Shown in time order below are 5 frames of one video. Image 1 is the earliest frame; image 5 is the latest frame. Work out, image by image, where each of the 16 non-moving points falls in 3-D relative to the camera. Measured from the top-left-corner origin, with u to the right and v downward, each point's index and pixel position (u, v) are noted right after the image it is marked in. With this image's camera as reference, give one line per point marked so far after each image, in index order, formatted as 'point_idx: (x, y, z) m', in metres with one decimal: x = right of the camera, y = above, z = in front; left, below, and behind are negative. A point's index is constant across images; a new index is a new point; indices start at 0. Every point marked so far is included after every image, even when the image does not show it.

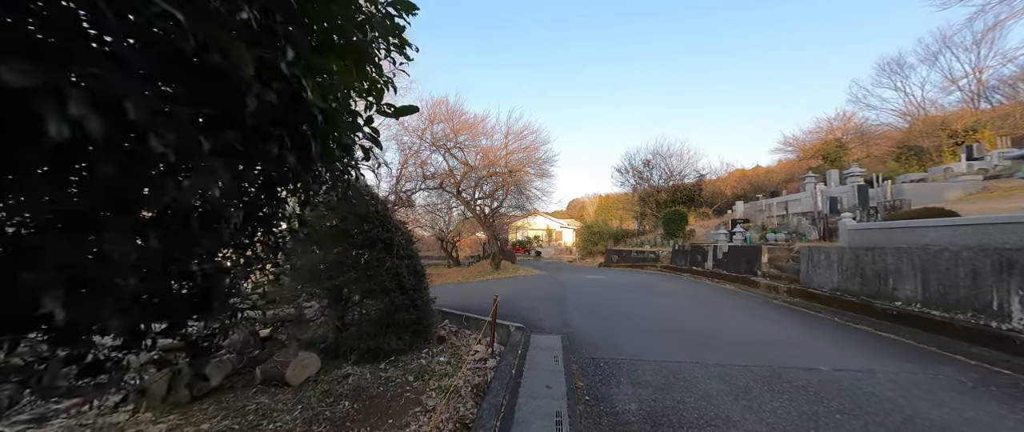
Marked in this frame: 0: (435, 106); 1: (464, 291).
0: (-3.4, +4.9, +15.7) m
1: (-1.5, -2.2, +10.2) m
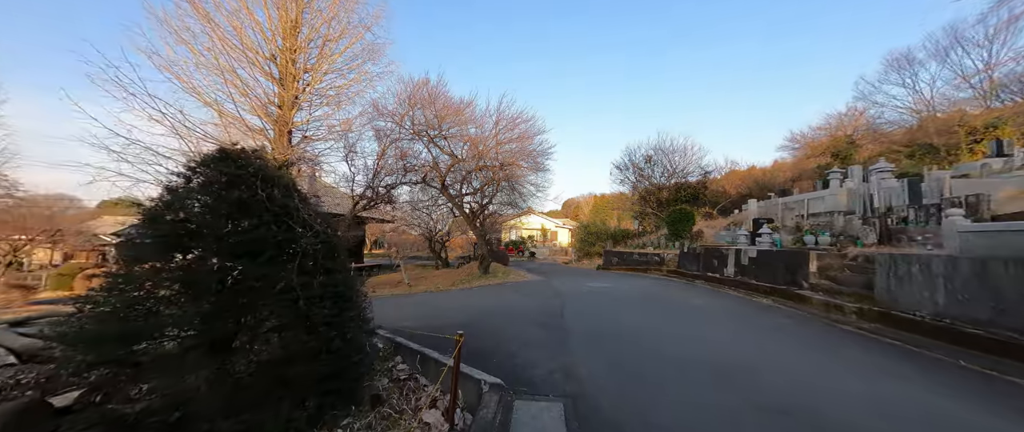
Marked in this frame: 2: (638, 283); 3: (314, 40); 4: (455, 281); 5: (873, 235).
0: (-3.8, +5.0, +14.0) m
1: (-1.8, -2.1, +8.4) m
2: (+4.3, -2.3, +12.2) m
3: (-7.7, +6.9, +14.2) m
4: (-2.4, -2.7, +15.2) m
5: (+7.1, -0.4, +7.1) m
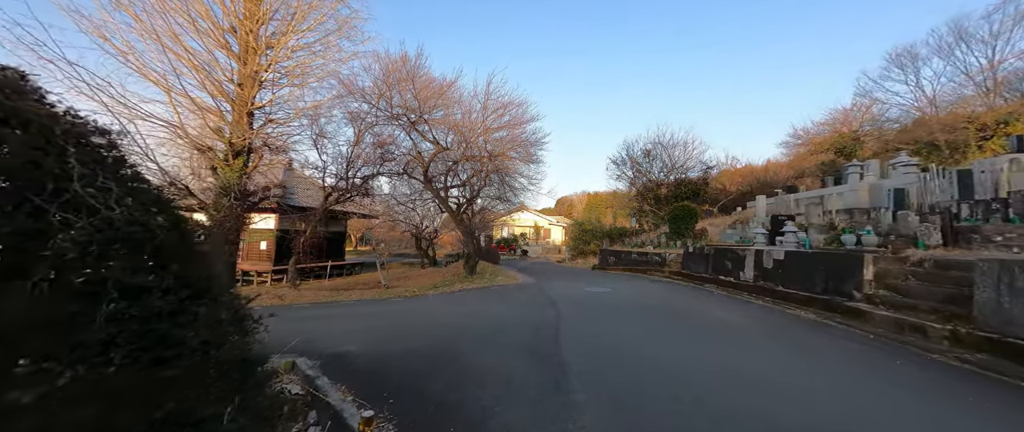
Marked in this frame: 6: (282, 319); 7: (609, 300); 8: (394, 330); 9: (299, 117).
0: (-4.1, +5.2, +12.5) m
1: (-2.1, -2.0, +7.0) m
2: (+3.9, -2.1, +10.9) m
3: (-8.1, +7.1, +12.6) m
4: (-2.8, -2.5, +13.8) m
5: (+6.8, -0.3, +5.9) m
6: (-4.7, -2.1, +7.2) m
7: (+2.2, -2.0, +8.7) m
8: (-1.9, -1.8, +5.7) m
9: (-7.9, +3.6, +13.4) m
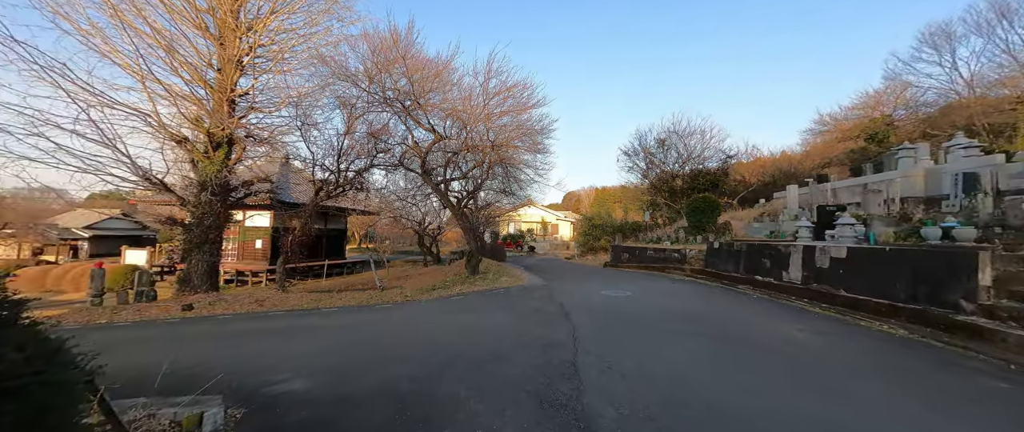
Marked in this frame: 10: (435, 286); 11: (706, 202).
0: (-4.0, +5.3, +11.3) m
1: (-2.0, -1.9, +5.9) m
2: (+4.0, -1.9, +9.6) m
3: (-8.0, +7.2, +11.5) m
4: (-2.6, -2.3, +12.7) m
5: (+6.8, -0.1, +4.5) m
6: (-4.6, -2.1, +6.1) m
7: (+2.3, -1.8, +7.5) m
8: (-1.8, -1.7, +4.5) m
9: (-7.7, +3.7, +12.4) m
10: (-2.5, -2.3, +11.8) m
11: (+8.3, +0.6, +15.4) m
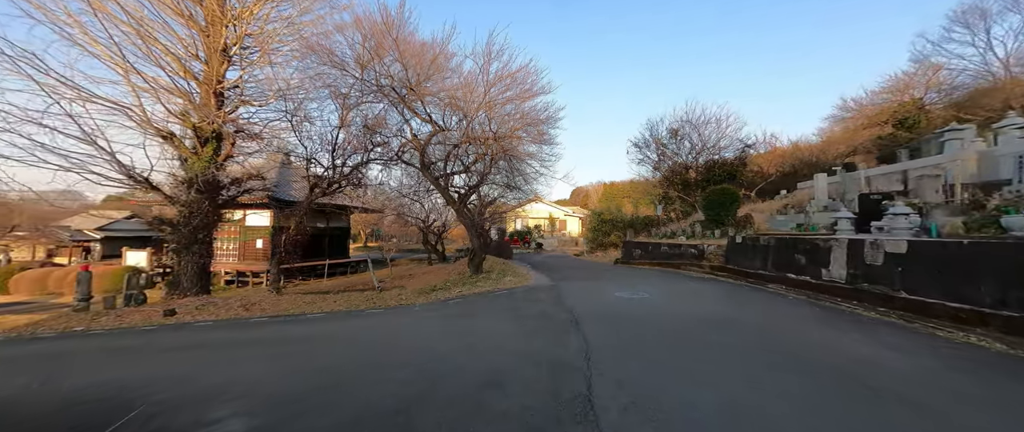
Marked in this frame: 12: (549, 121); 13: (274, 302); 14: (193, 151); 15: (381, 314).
0: (-3.9, +5.4, +10.6) m
1: (-2.0, -1.8, +5.2) m
2: (+4.1, -1.8, +8.8) m
3: (-7.9, +7.3, +10.8) m
4: (-2.4, -2.2, +12.0) m
5: (+6.8, 0.0, +3.6) m
6: (-4.6, -2.0, +5.5) m
7: (+2.4, -1.7, +6.7) m
8: (-1.8, -1.7, +3.8) m
9: (-7.6, +3.8, +11.7) m
10: (-2.3, -2.2, +11.1) m
11: (+8.5, +0.9, +14.4) m
12: (+1.4, +3.4, +13.1) m
13: (-6.7, -2.4, +10.2) m
14: (-9.9, +2.0, +11.2) m
15: (-2.6, -1.9, +7.1) m
